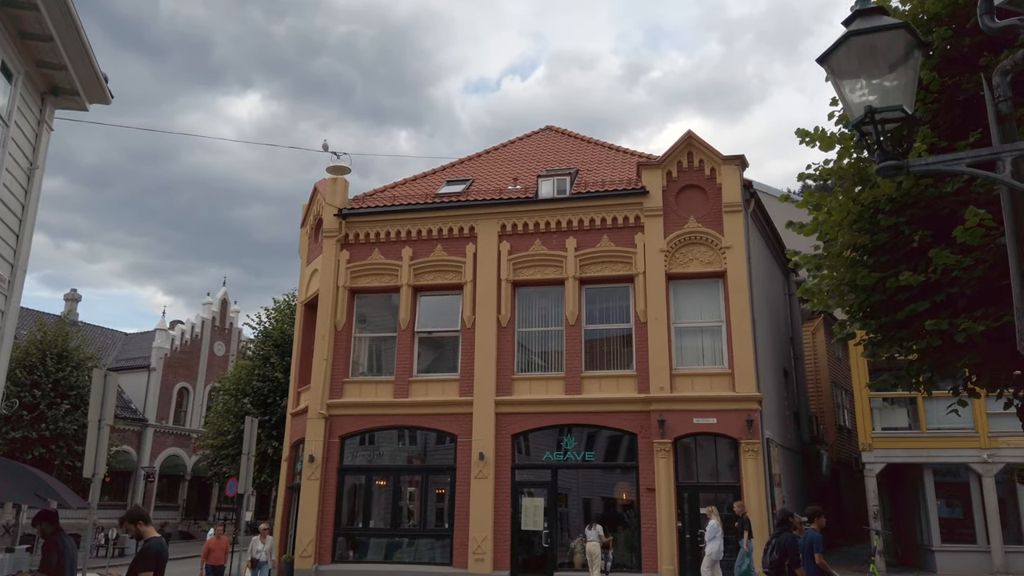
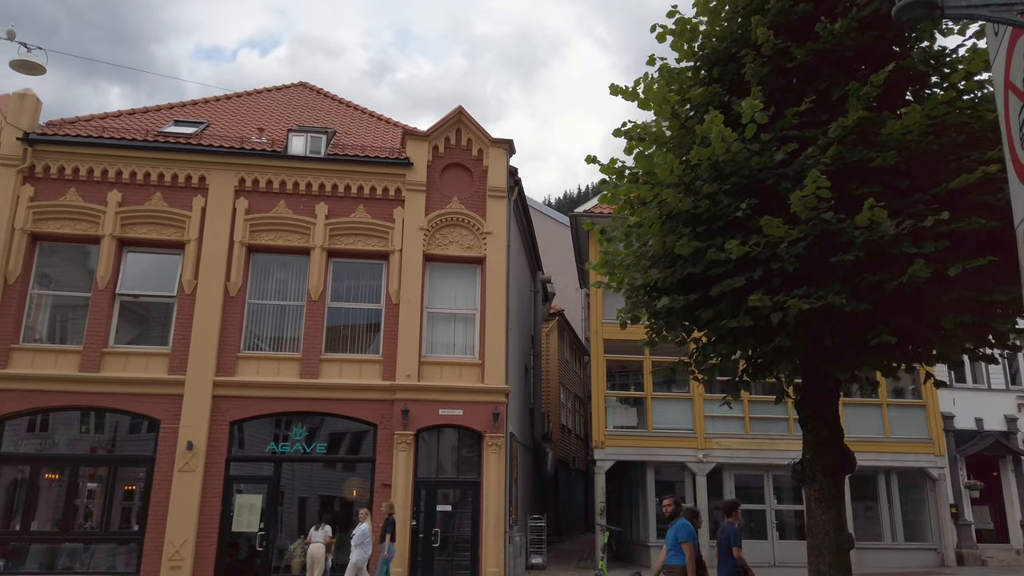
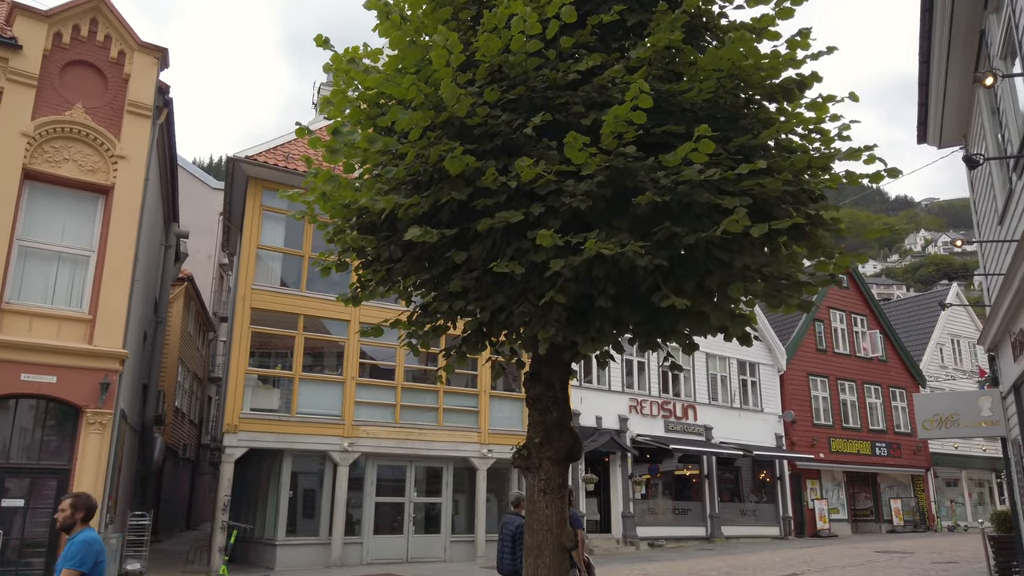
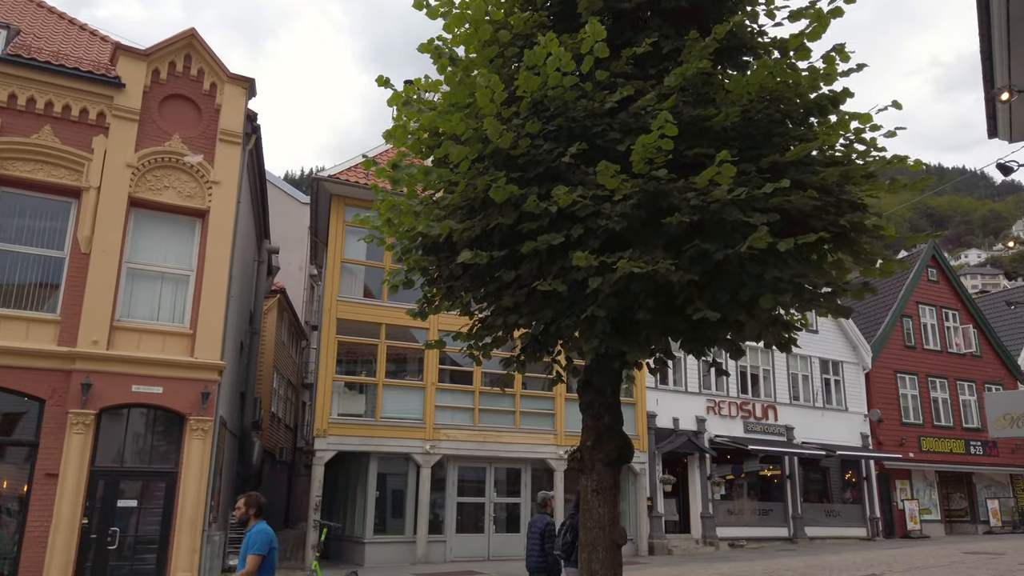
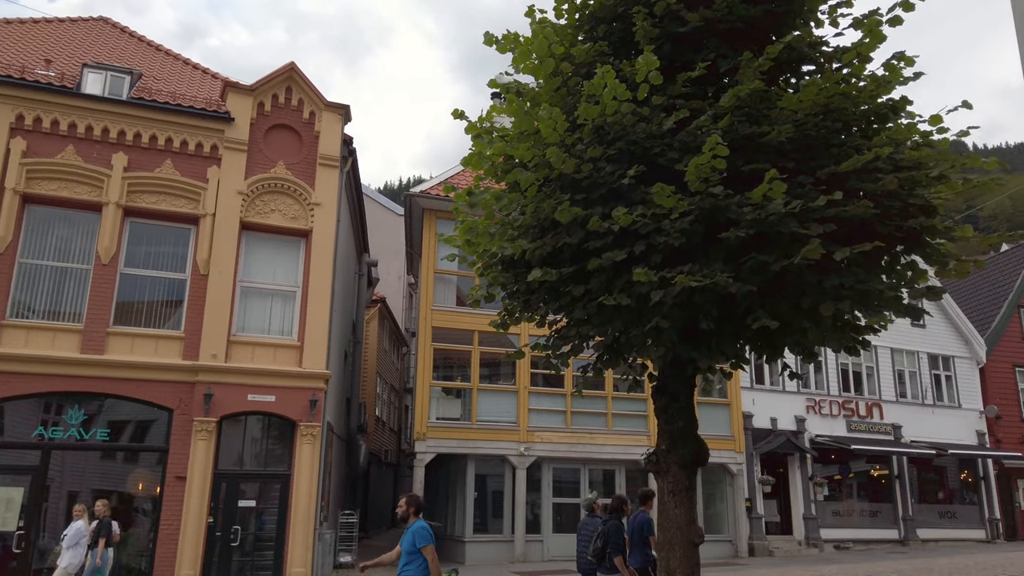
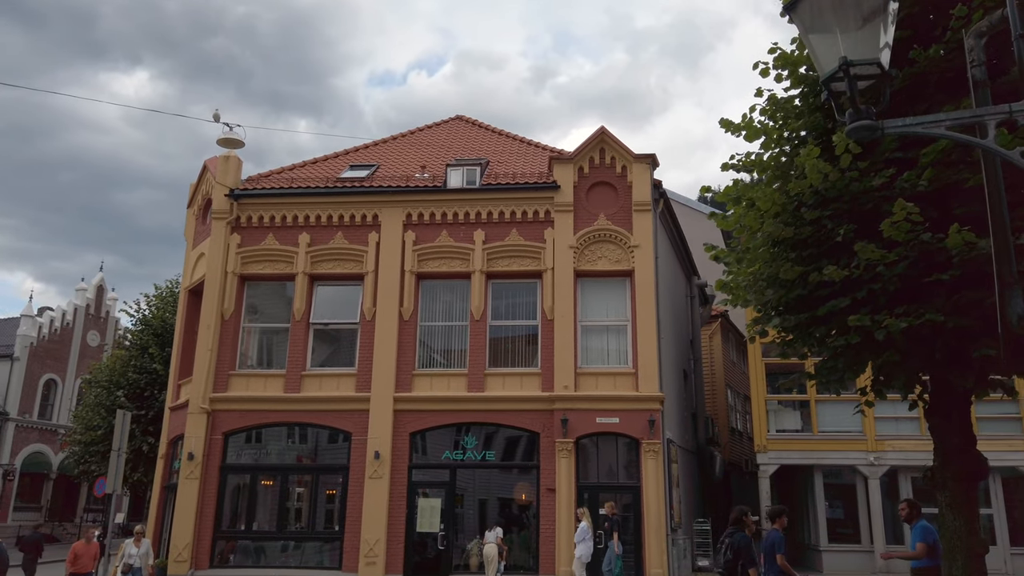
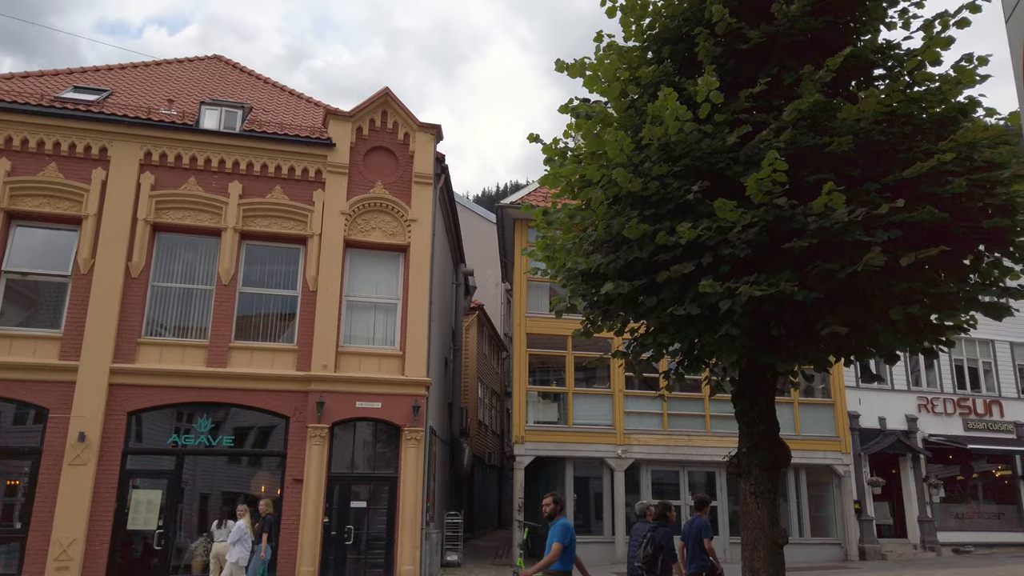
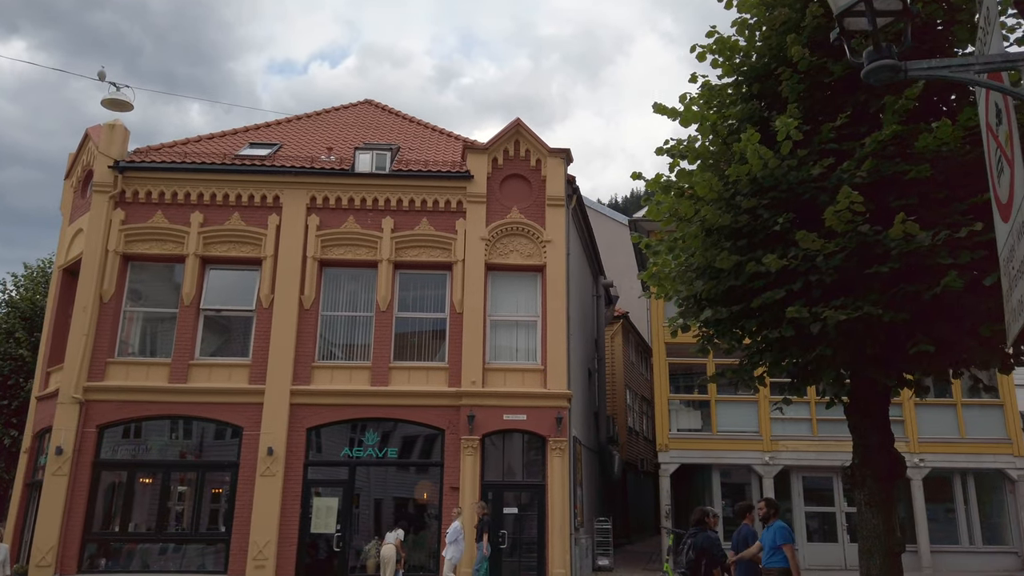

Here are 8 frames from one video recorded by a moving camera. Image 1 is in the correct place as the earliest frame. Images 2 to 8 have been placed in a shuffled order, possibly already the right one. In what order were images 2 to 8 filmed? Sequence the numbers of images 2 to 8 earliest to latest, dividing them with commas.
6, 8, 2, 7, 5, 4, 3
